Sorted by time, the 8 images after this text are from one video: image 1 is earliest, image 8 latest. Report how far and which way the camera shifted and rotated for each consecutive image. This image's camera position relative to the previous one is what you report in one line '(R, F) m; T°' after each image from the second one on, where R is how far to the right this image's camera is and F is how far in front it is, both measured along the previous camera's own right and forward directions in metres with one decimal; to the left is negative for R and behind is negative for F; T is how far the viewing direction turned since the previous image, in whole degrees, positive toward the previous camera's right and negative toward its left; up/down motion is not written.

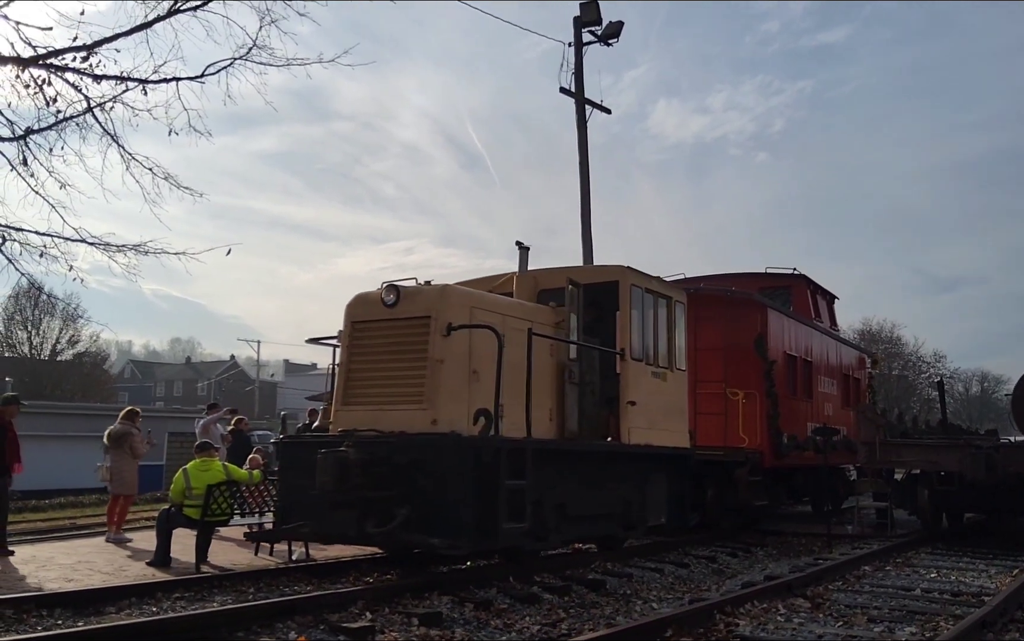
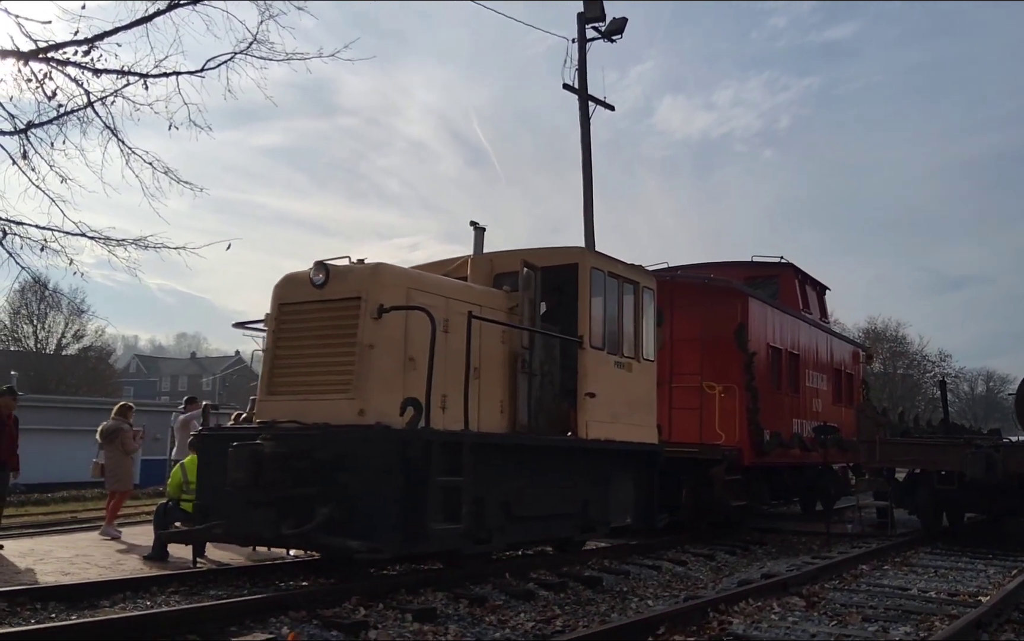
(+0.5, +0.7) m; 0°
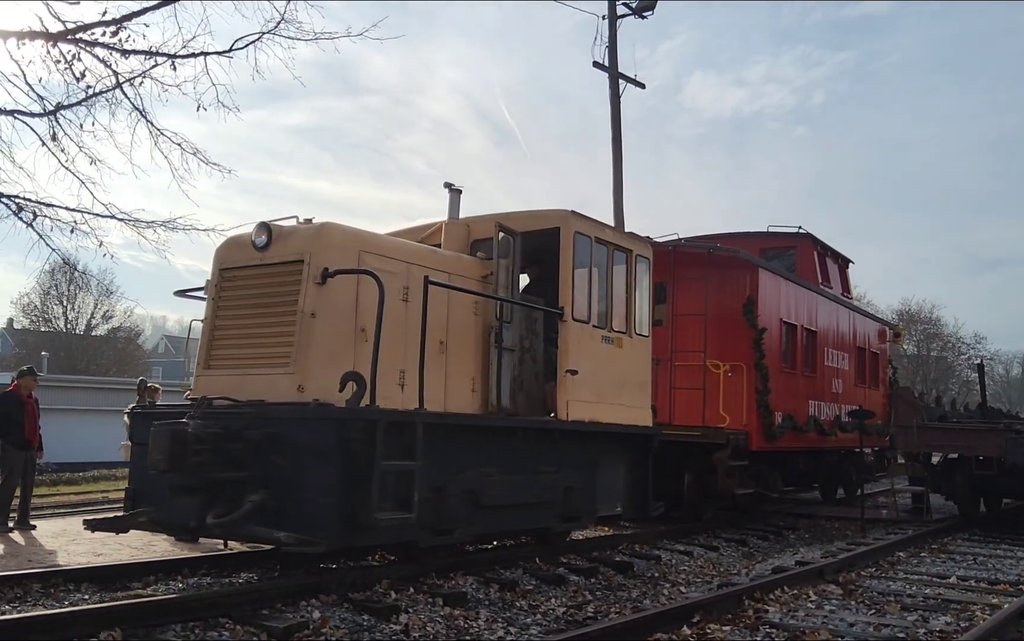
(+0.5, +0.8) m; -2°
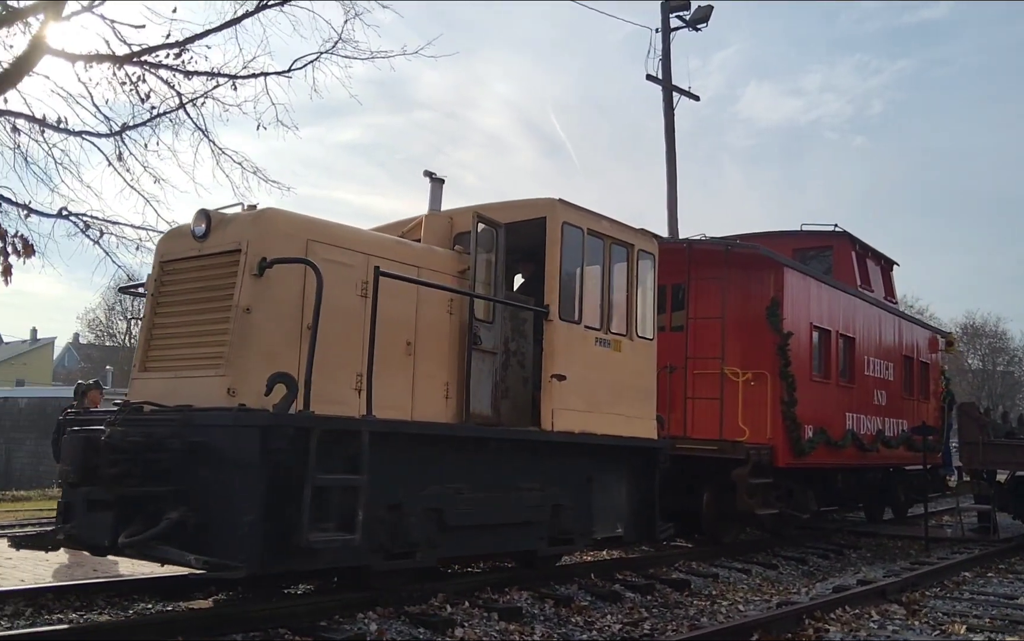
(+0.6, +0.7) m; -4°
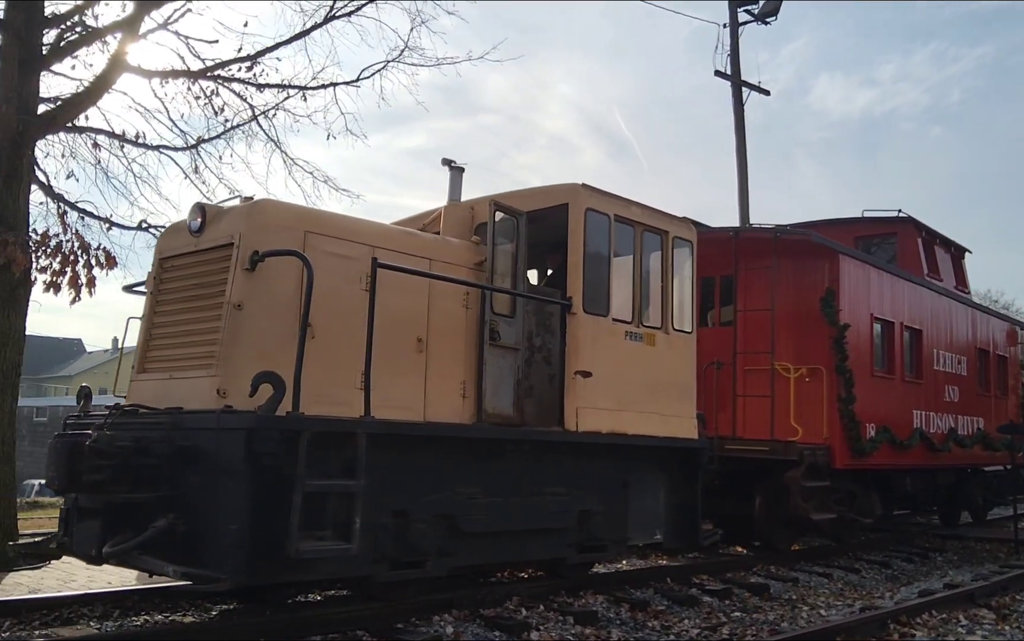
(+0.4, +0.4) m; -5°
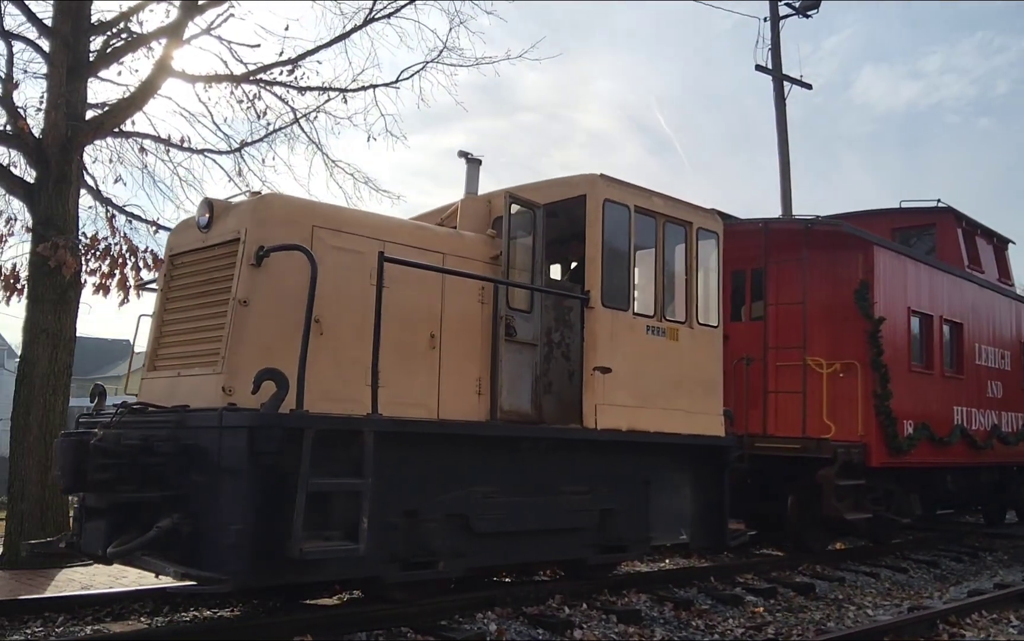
(+0.2, +0.2) m; -3°
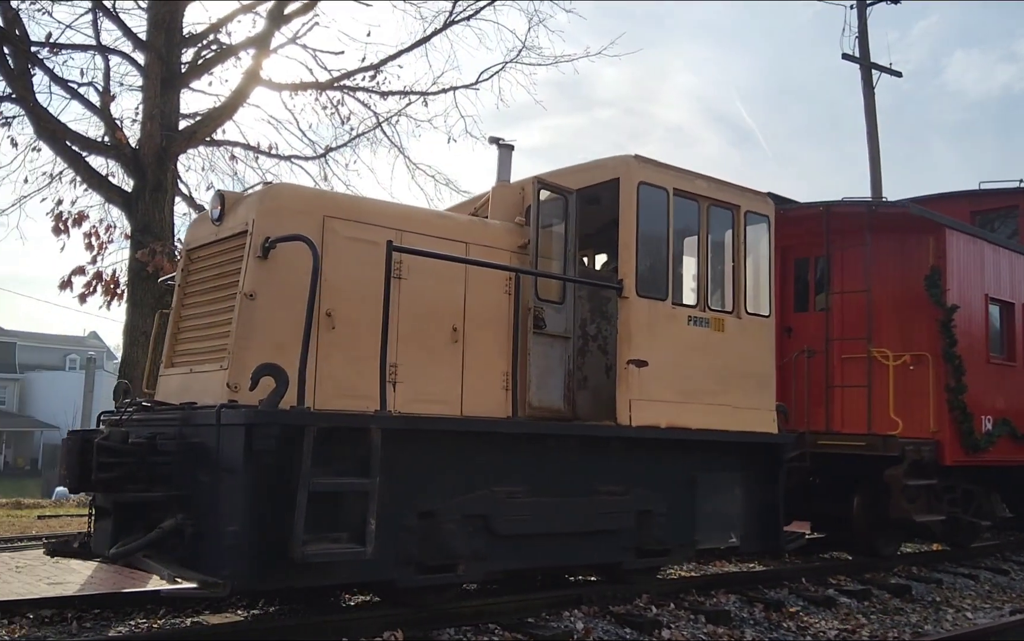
(+0.4, +0.3) m; -5°
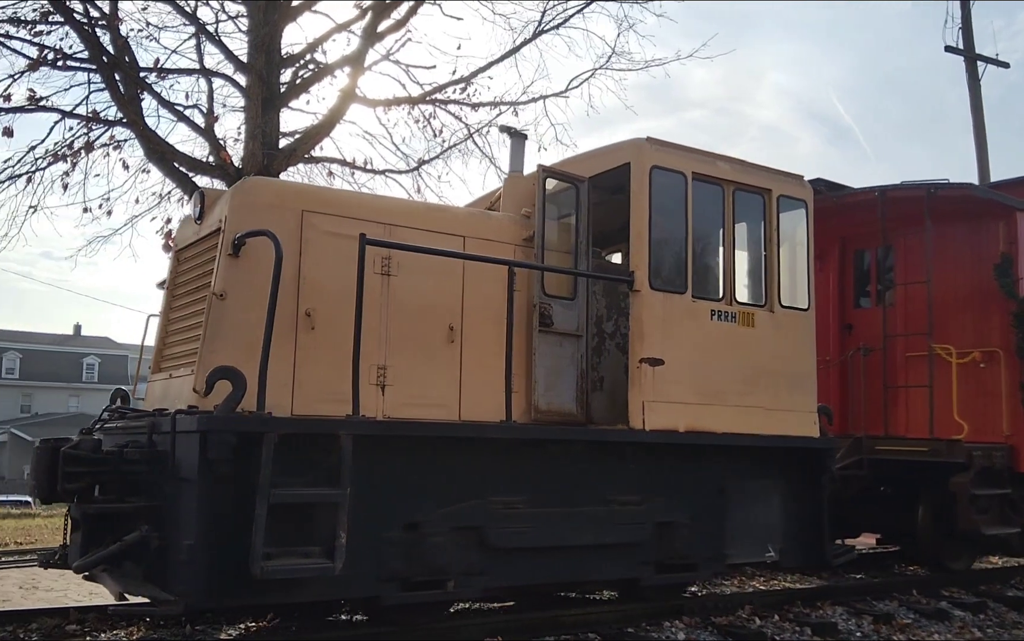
(+0.6, +0.4) m; -6°
